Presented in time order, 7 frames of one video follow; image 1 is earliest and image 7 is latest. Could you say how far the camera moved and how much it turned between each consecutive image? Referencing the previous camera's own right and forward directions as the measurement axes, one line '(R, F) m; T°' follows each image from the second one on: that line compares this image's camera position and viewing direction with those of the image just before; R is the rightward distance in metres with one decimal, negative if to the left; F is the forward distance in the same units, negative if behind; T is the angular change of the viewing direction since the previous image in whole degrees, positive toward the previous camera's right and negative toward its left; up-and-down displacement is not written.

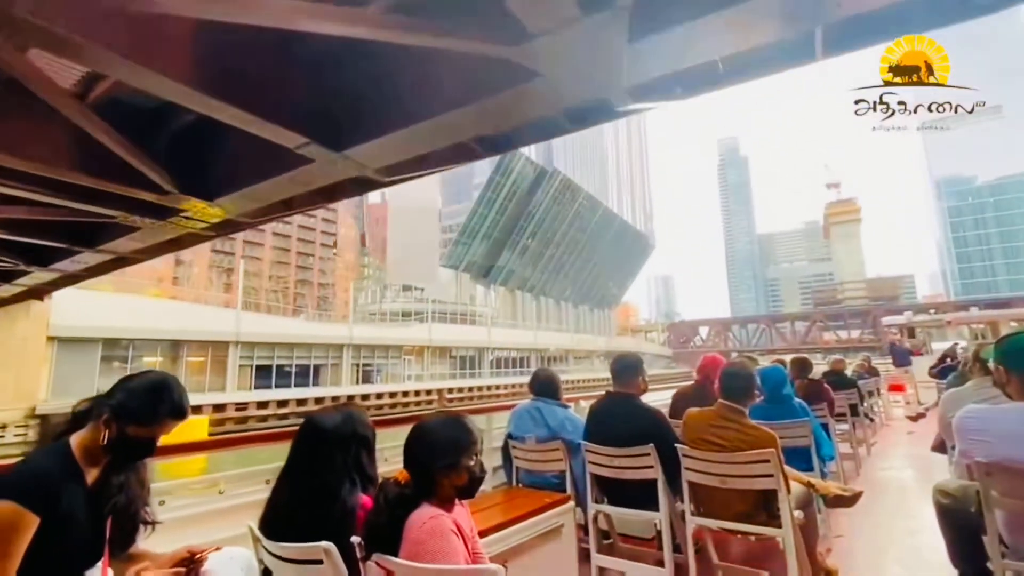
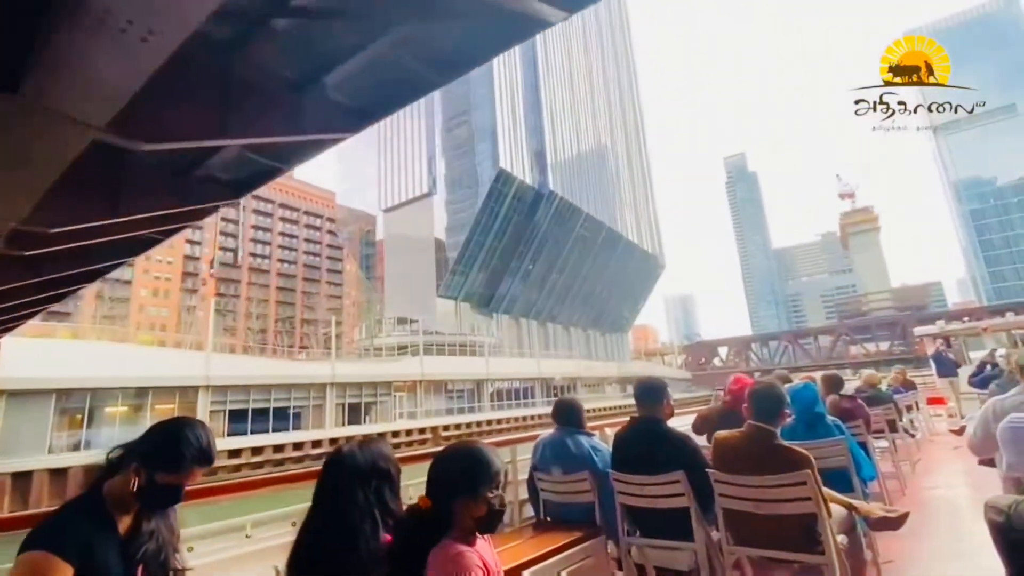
(0.0, -0.1) m; -2°
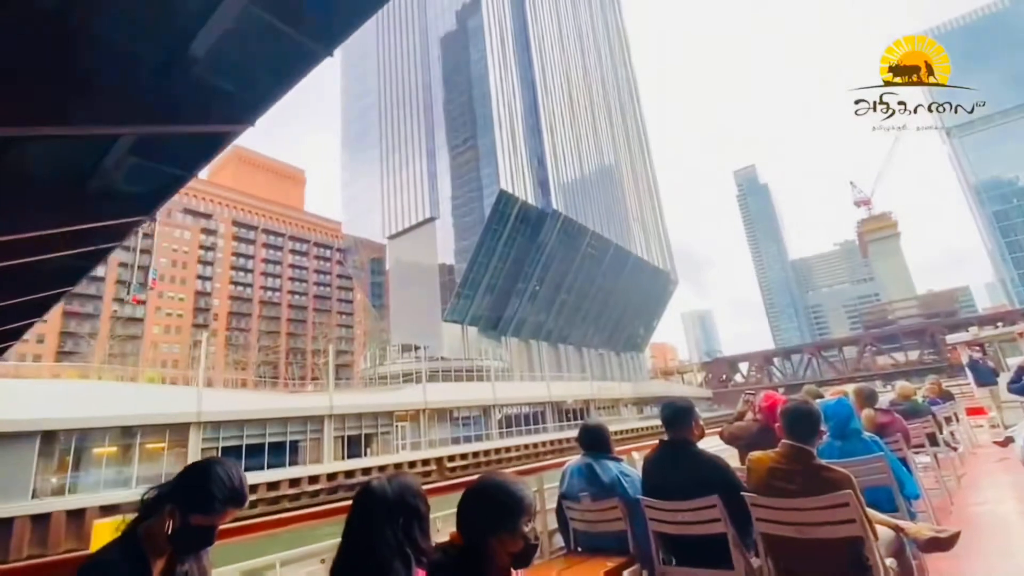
(-0.3, -0.1) m; -2°
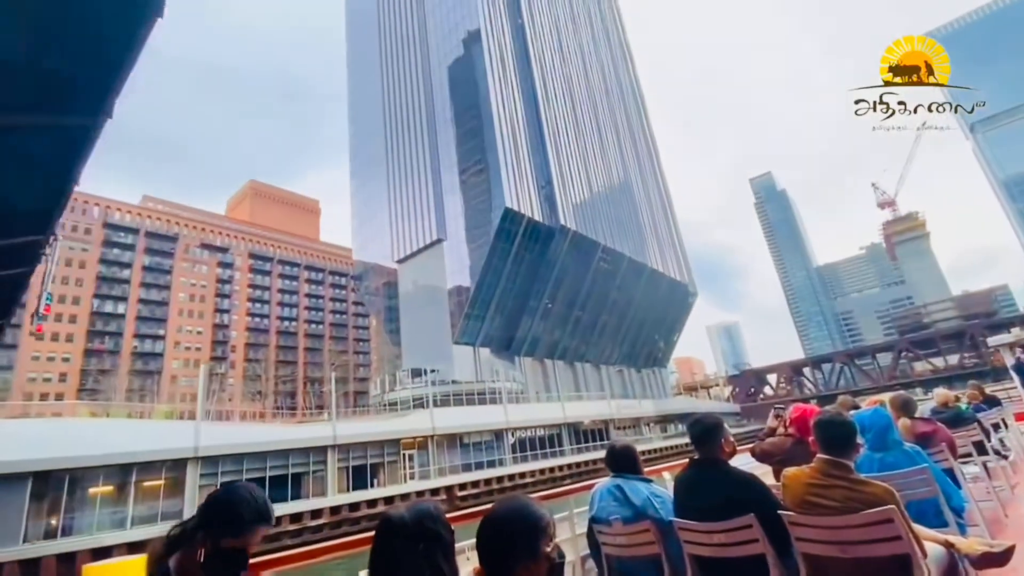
(0.0, -0.2) m; -2°
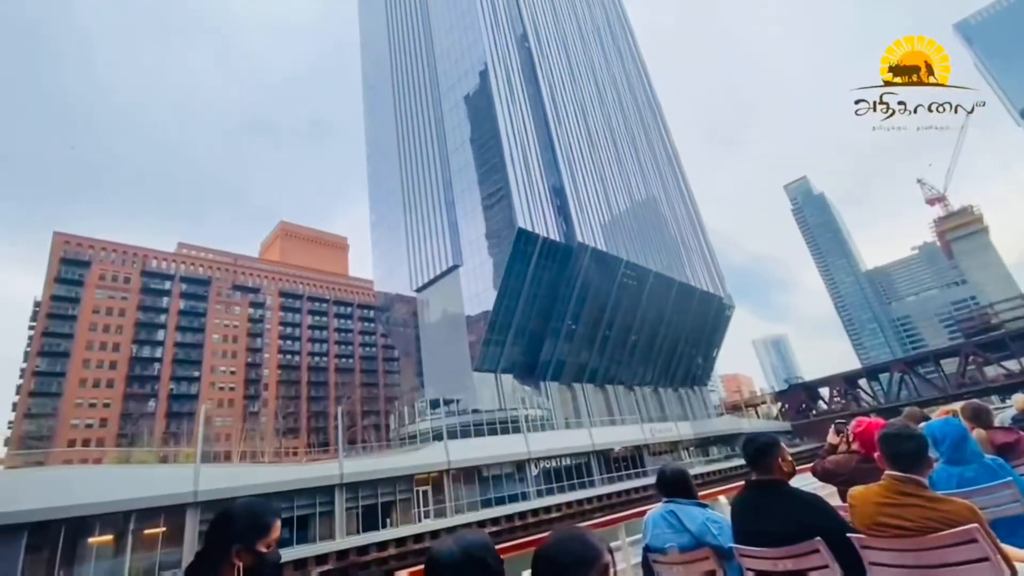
(+0.7, +0.6) m; -4°
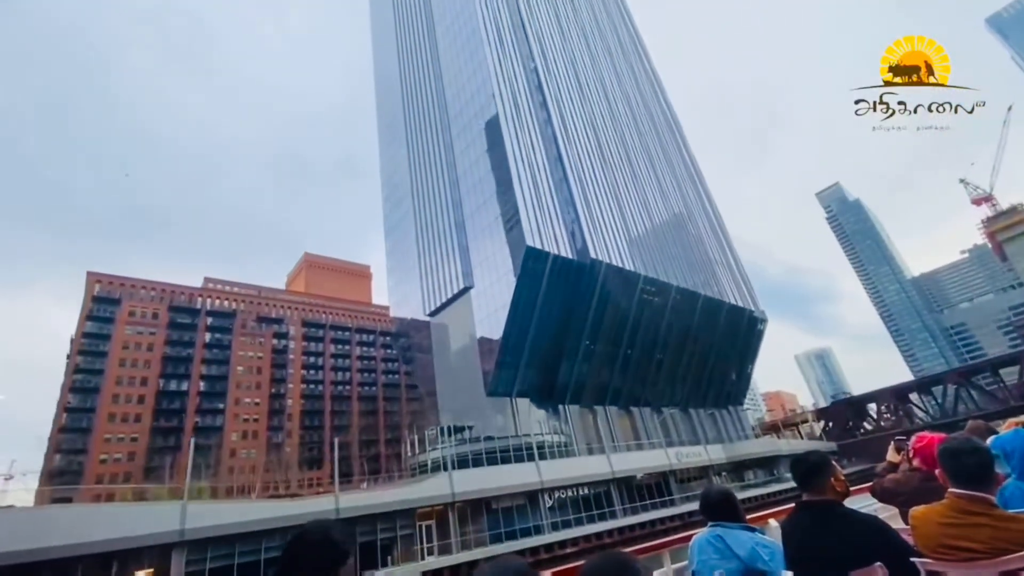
(+1.3, +1.0) m; -3°
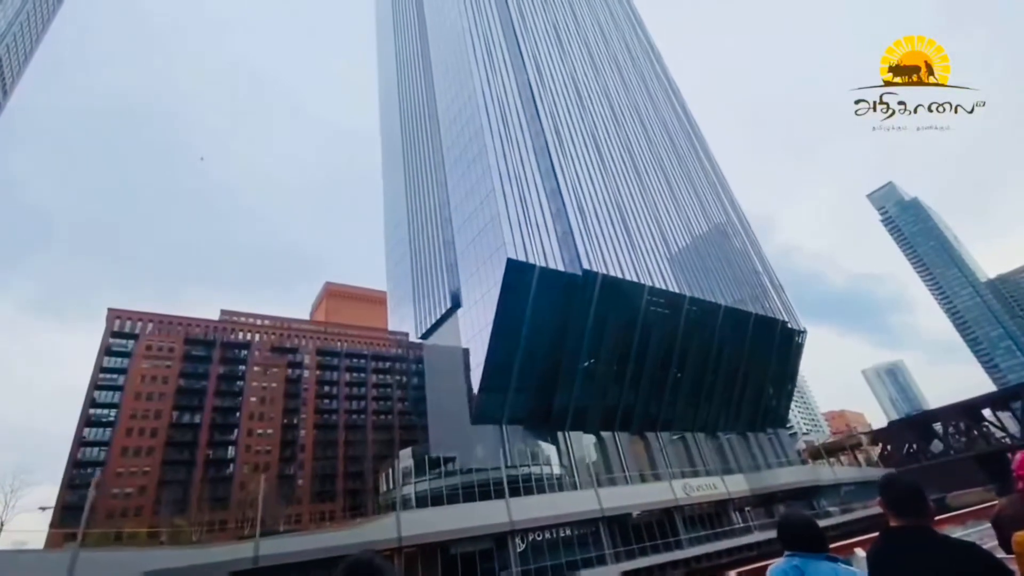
(+3.9, +2.5) m; -5°
